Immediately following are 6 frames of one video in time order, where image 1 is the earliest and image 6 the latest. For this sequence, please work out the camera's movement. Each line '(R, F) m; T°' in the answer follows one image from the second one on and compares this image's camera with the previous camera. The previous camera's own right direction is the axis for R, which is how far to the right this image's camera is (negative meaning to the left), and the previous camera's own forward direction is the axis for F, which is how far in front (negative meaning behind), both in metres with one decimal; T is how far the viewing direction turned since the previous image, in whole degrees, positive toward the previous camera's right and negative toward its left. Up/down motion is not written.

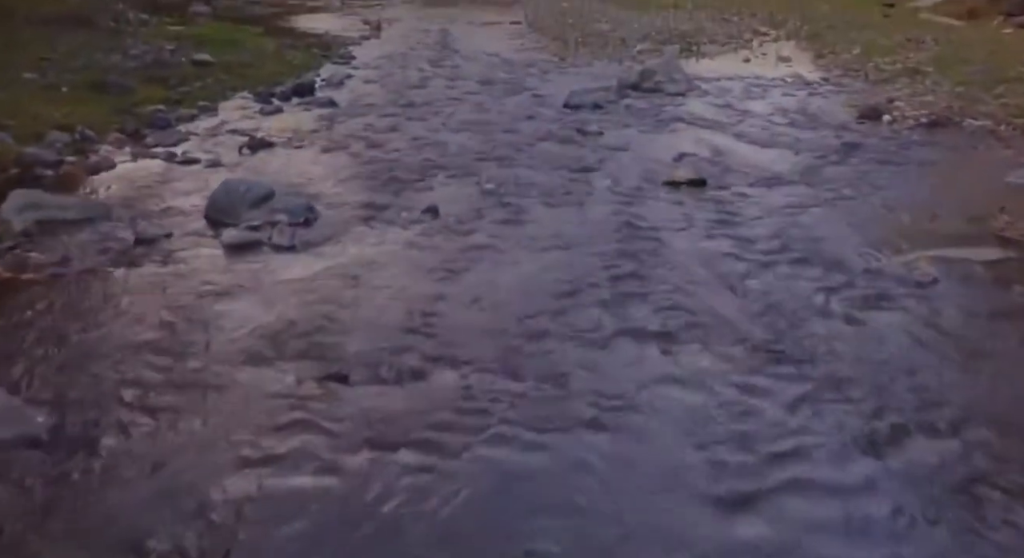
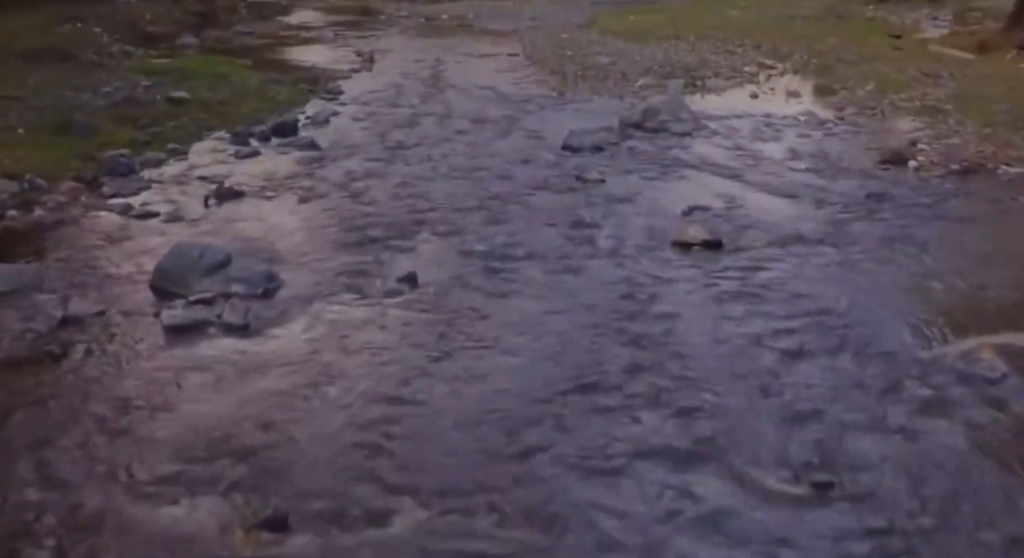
(0.0, +0.8) m; 0°
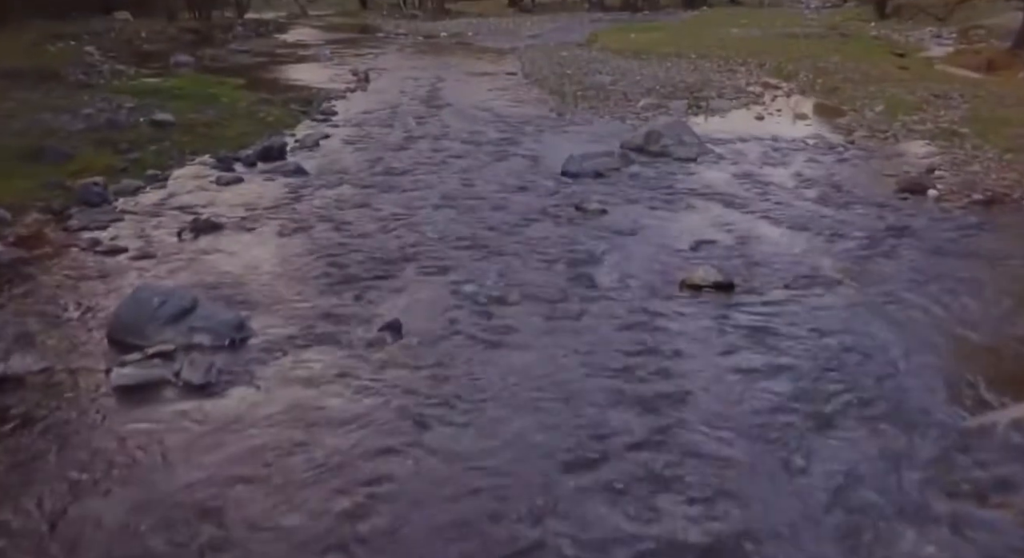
(0.0, +0.5) m; 0°
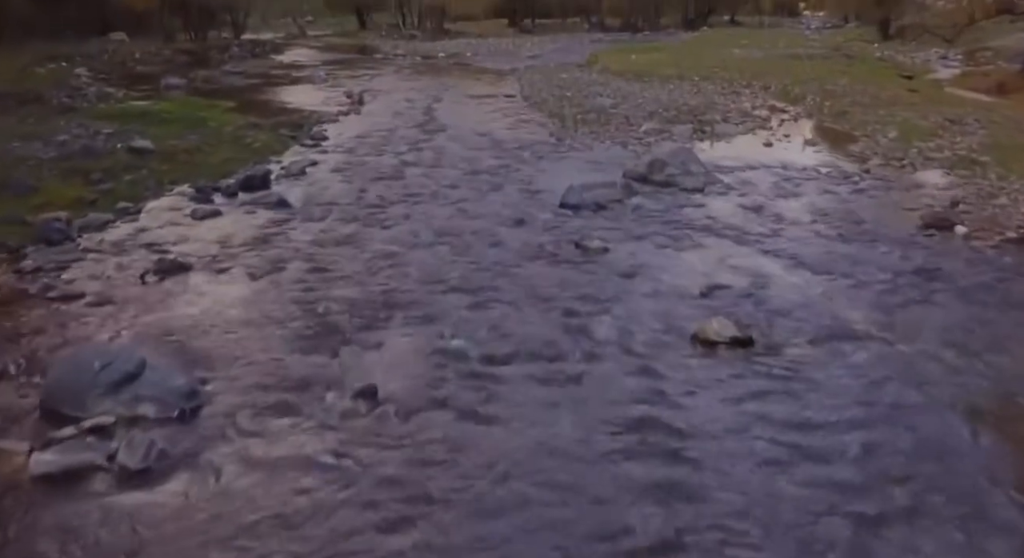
(0.0, +0.6) m; 0°
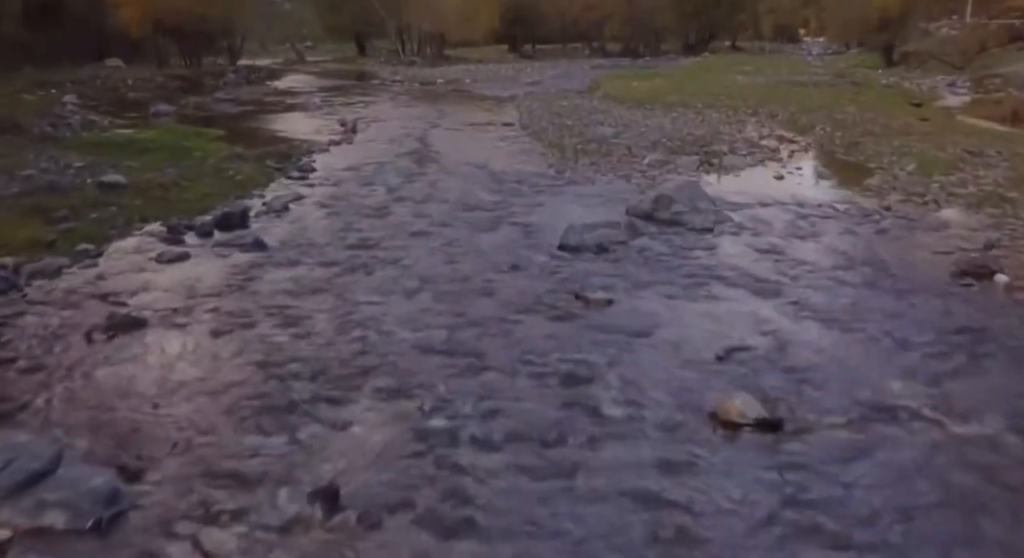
(0.0, +0.7) m; 0°
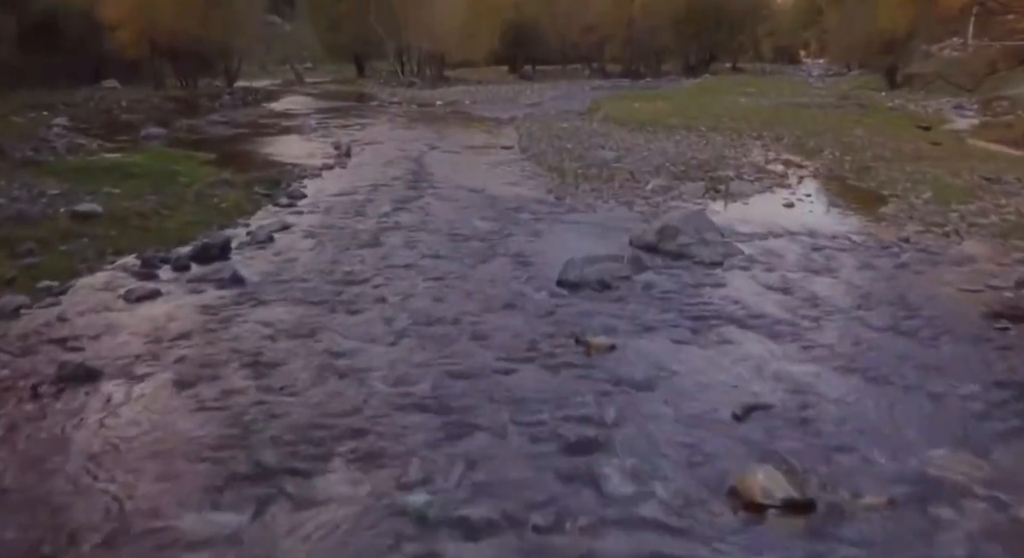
(0.0, +0.6) m; 0°
